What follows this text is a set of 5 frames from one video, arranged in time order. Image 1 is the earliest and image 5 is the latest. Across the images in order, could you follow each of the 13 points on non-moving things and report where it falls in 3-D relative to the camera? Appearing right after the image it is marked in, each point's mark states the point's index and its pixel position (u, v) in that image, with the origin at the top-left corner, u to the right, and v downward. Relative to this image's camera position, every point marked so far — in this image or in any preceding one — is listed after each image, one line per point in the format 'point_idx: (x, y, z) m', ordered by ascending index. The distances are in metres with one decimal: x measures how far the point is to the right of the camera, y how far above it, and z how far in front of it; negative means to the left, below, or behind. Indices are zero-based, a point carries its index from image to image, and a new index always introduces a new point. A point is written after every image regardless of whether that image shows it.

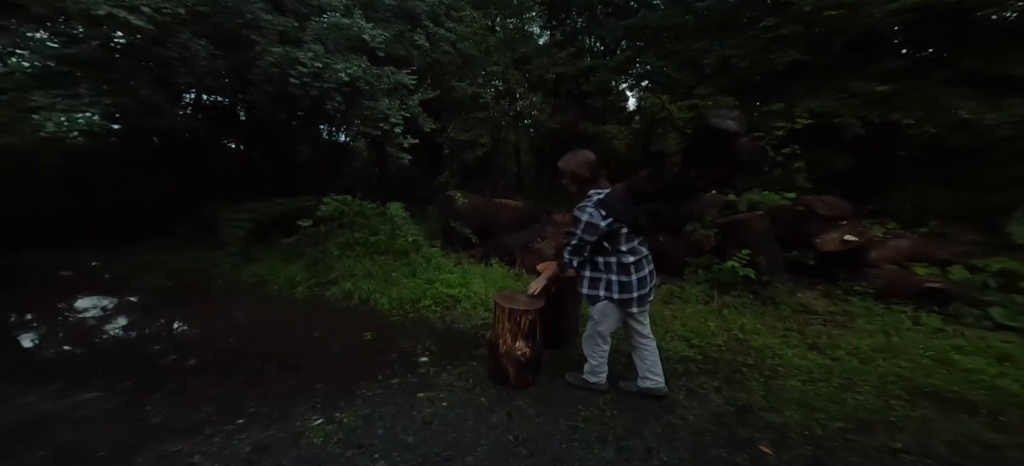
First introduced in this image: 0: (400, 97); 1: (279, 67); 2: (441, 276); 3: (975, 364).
0: (-1.4, +1.7, +4.7) m
1: (-2.3, +1.6, +3.6) m
2: (-0.7, -0.5, +4.1) m
3: (+2.5, -0.7, +2.0) m
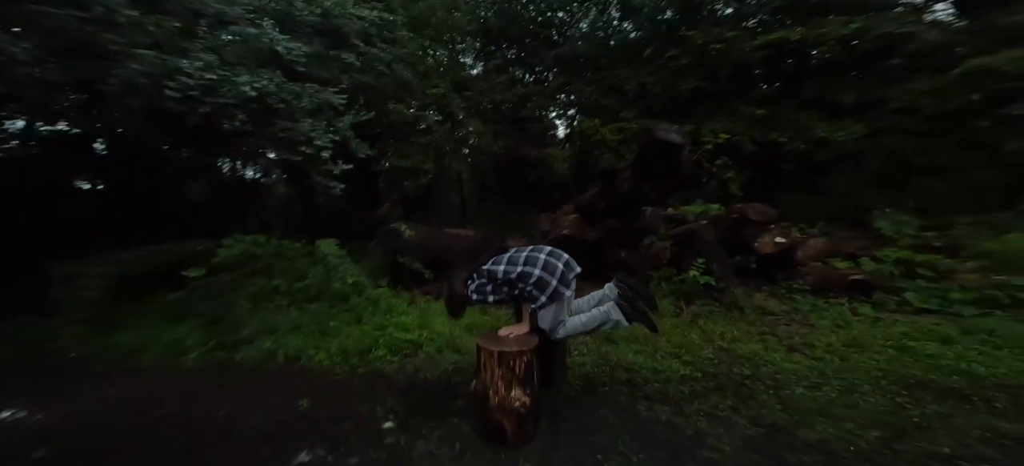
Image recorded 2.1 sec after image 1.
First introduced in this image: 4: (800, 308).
0: (-2.1, +1.3, +4.2) m
1: (-2.7, +1.2, +2.8) m
2: (-1.1, -0.8, +3.6) m
3: (+2.5, -0.7, +2.2) m
4: (+2.4, -0.6, +3.1) m
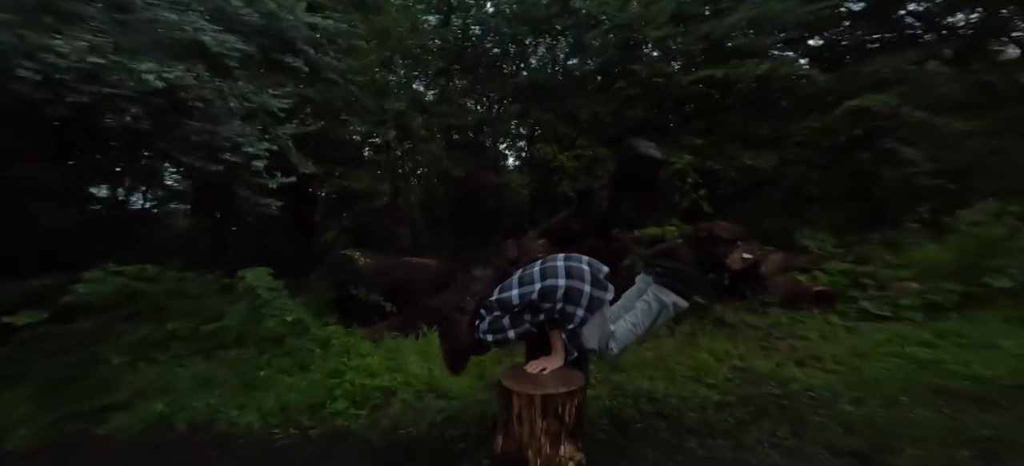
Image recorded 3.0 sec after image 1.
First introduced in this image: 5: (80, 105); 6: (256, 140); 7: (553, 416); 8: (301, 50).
0: (-2.4, +1.0, +3.5) m
1: (-2.7, +1.0, +2.0) m
2: (-1.3, -1.0, +2.9) m
3: (+2.5, -0.7, +2.3) m
4: (+2.3, -0.8, +3.2) m
5: (-2.9, +0.9, +2.6) m
6: (-2.3, +0.9, +3.4) m
7: (+0.2, -0.7, +1.5) m
8: (-2.2, +1.9, +3.8) m
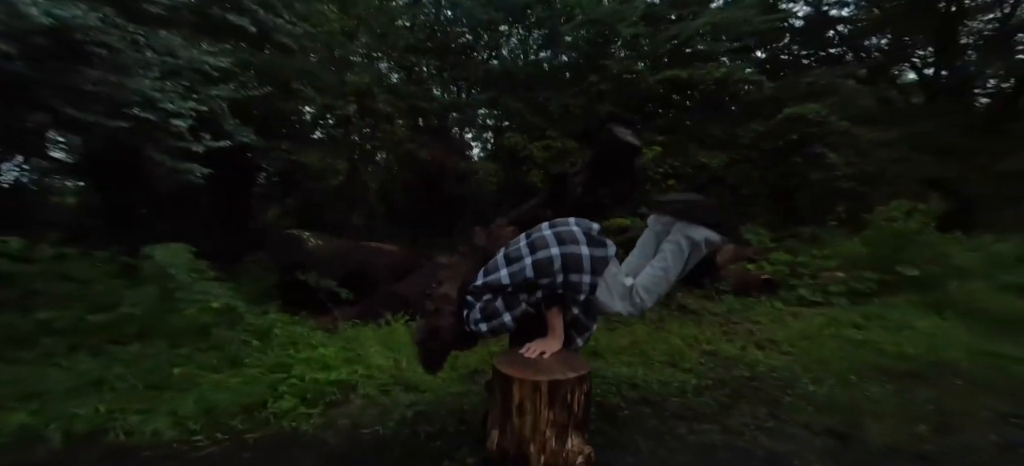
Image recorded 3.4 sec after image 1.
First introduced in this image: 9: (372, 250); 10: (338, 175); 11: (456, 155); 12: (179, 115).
0: (-2.6, +1.2, +2.9) m
1: (-2.7, +1.2, +1.5) m
2: (-1.5, -0.9, +2.6) m
3: (+2.4, -0.7, +2.6) m
4: (+2.0, -0.7, +3.4) m
5: (-3.0, +1.1, +2.0) m
6: (-2.5, +1.1, +2.8) m
7: (+0.2, -0.7, +1.4) m
8: (-2.4, +2.1, +3.2) m
9: (-1.5, -0.1, +3.9) m
10: (-1.9, +0.7, +4.1) m
11: (-1.1, +1.4, +5.7) m
12: (-2.5, +0.9, +2.8) m
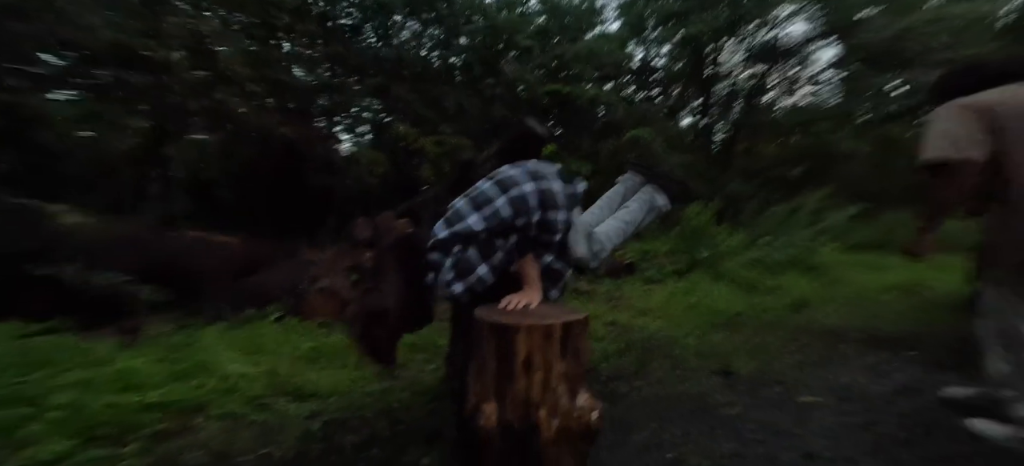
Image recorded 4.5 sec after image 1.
0: (-2.9, +1.5, +1.6) m
1: (-2.4, +1.4, +0.2) m
2: (-1.8, -0.7, +1.8) m
3: (+1.7, -0.6, +3.3) m
4: (+1.0, -0.6, +3.9) m
5: (-2.9, +1.3, +0.6) m
6: (-2.8, +1.3, +1.6) m
7: (+0.2, -0.5, +1.3) m
8: (-2.9, +2.3, +2.0) m
9: (-2.4, +0.1, +3.0) m
10: (-2.8, +0.9, +3.0) m
11: (-2.7, +1.6, +4.8) m
12: (-2.8, +1.1, +1.5) m
